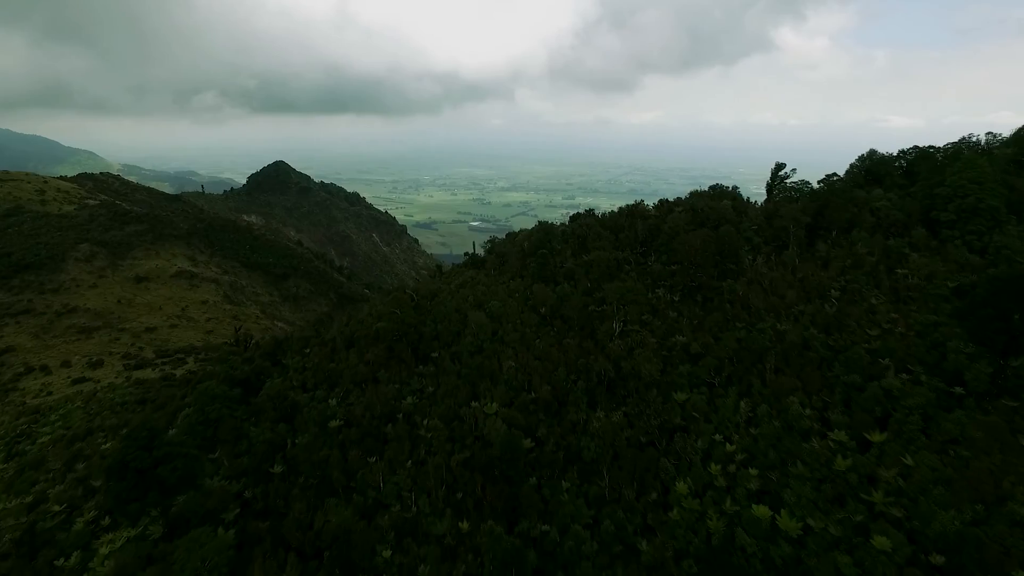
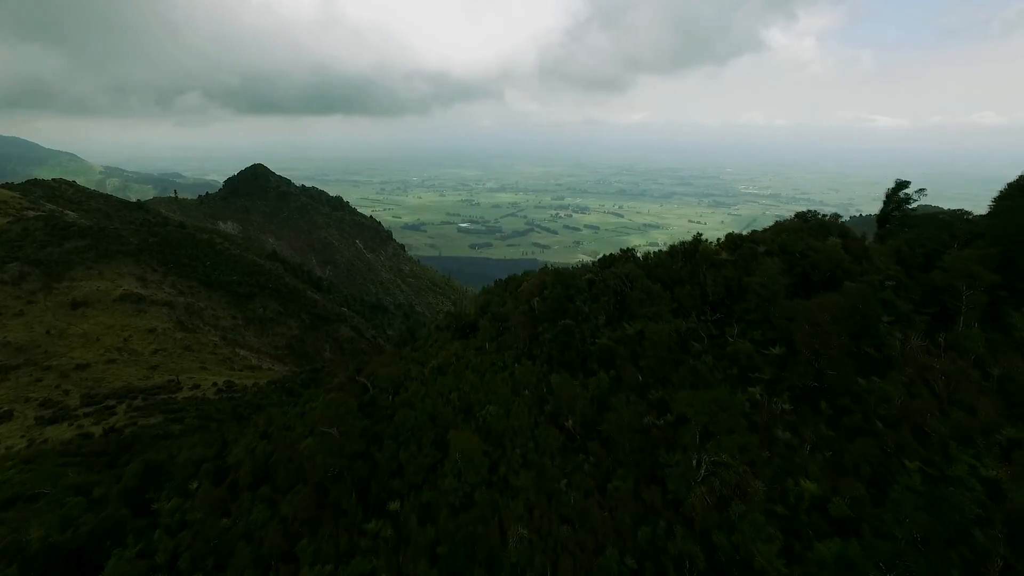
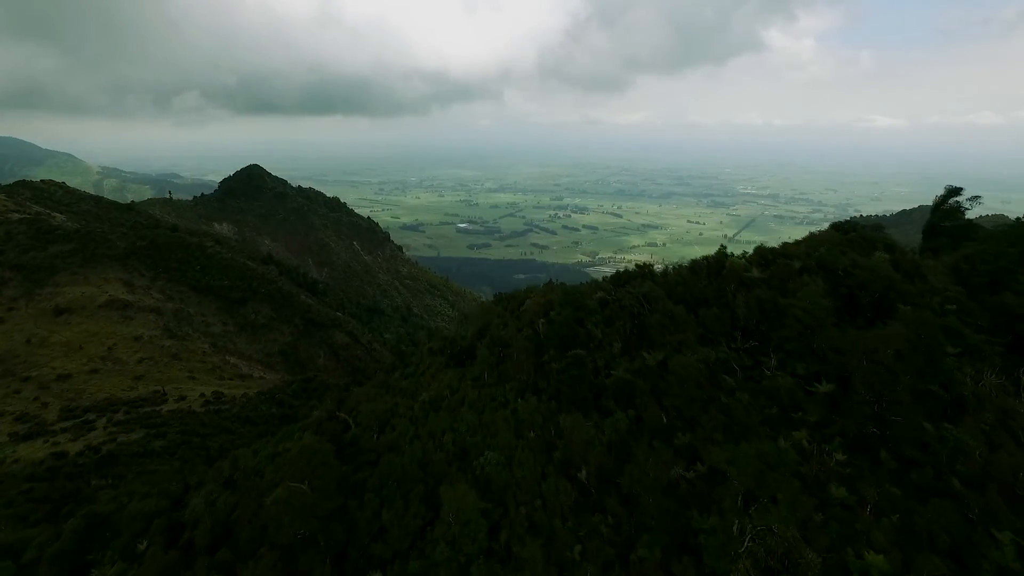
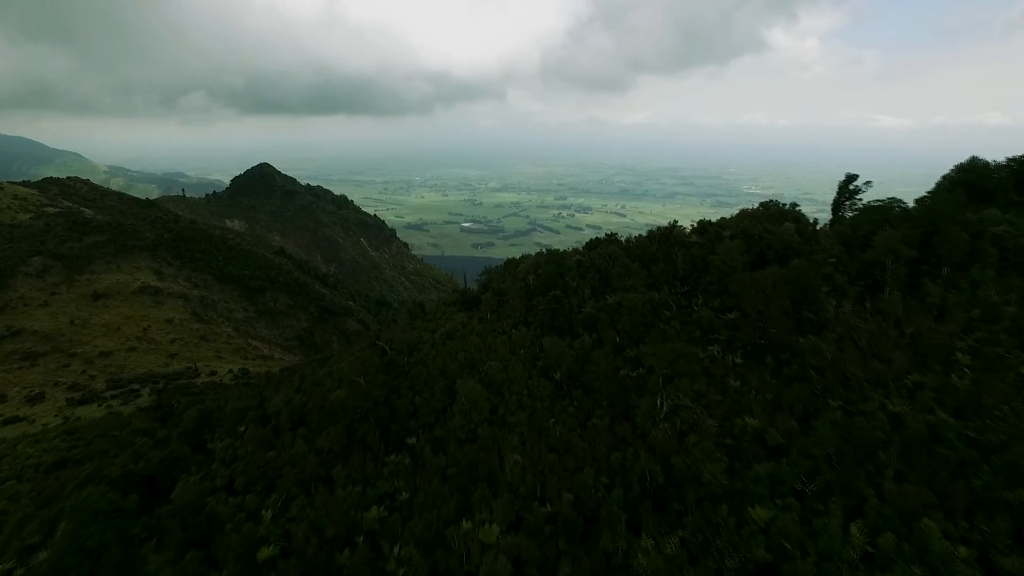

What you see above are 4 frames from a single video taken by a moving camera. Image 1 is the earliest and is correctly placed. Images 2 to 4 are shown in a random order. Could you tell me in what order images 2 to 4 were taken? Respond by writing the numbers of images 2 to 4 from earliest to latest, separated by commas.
4, 2, 3
